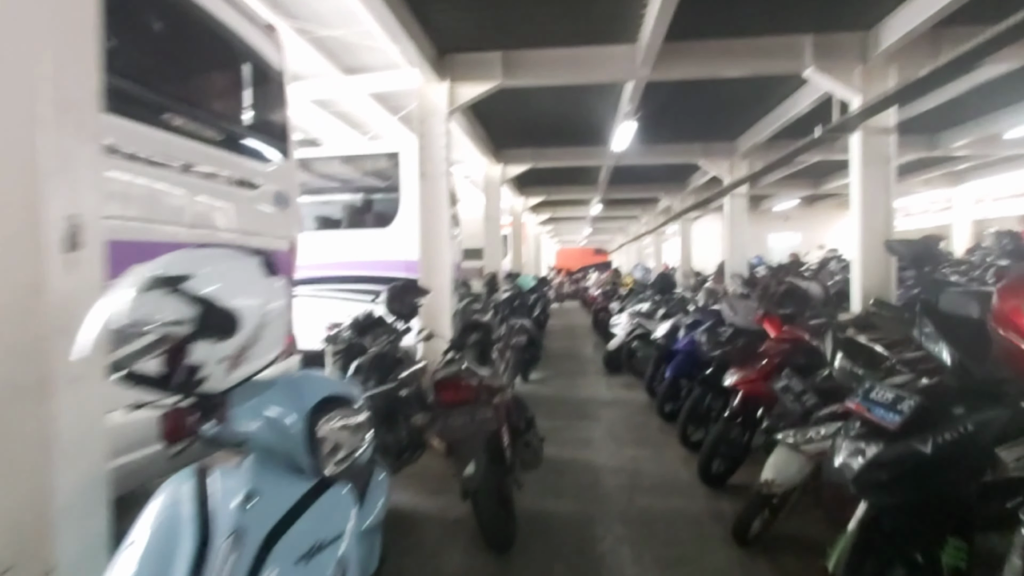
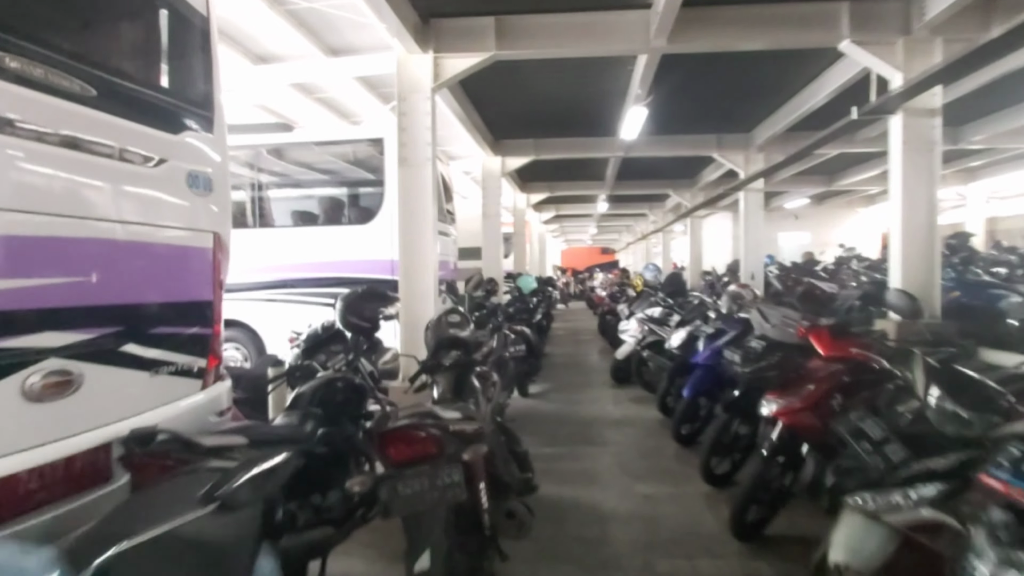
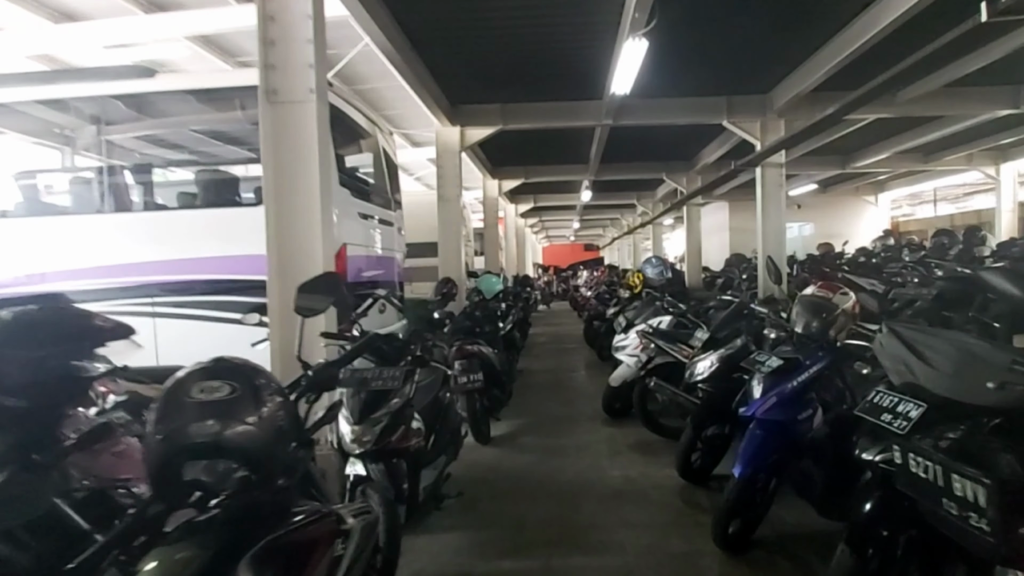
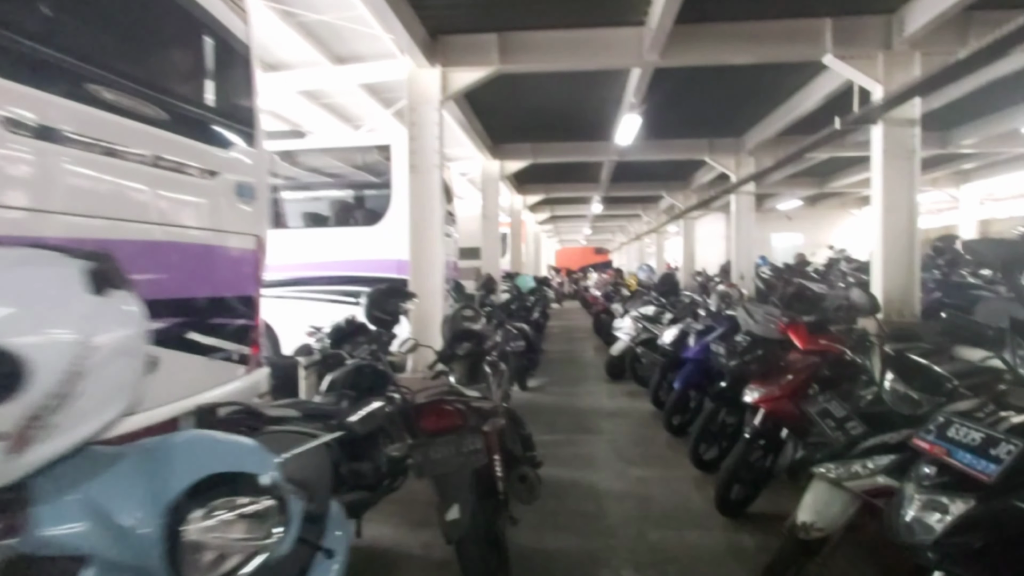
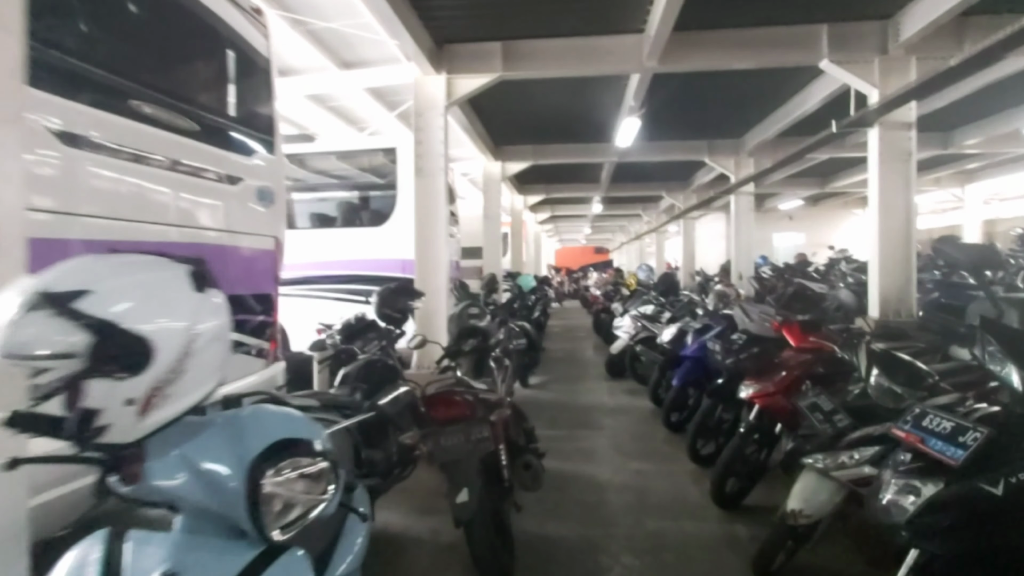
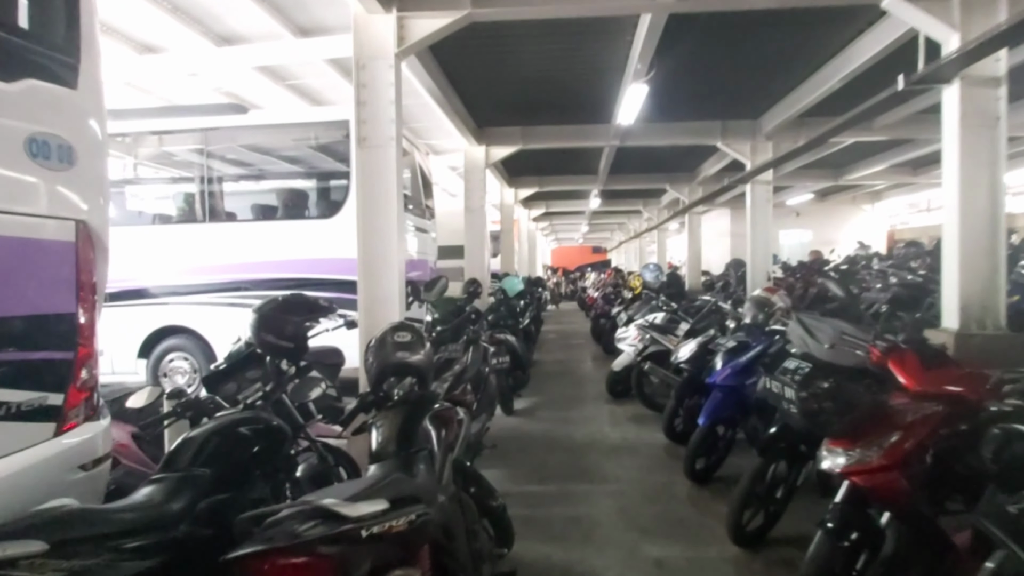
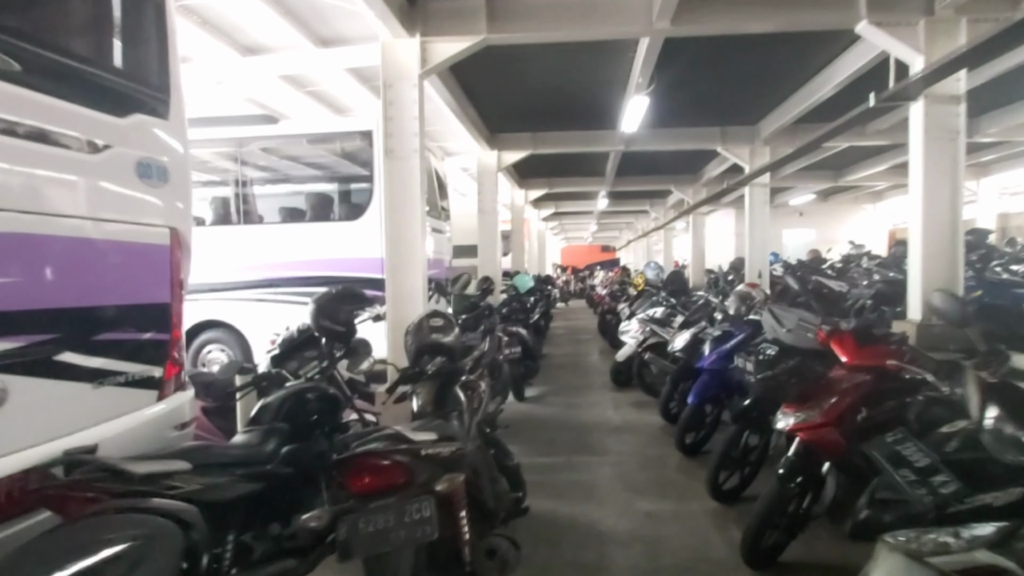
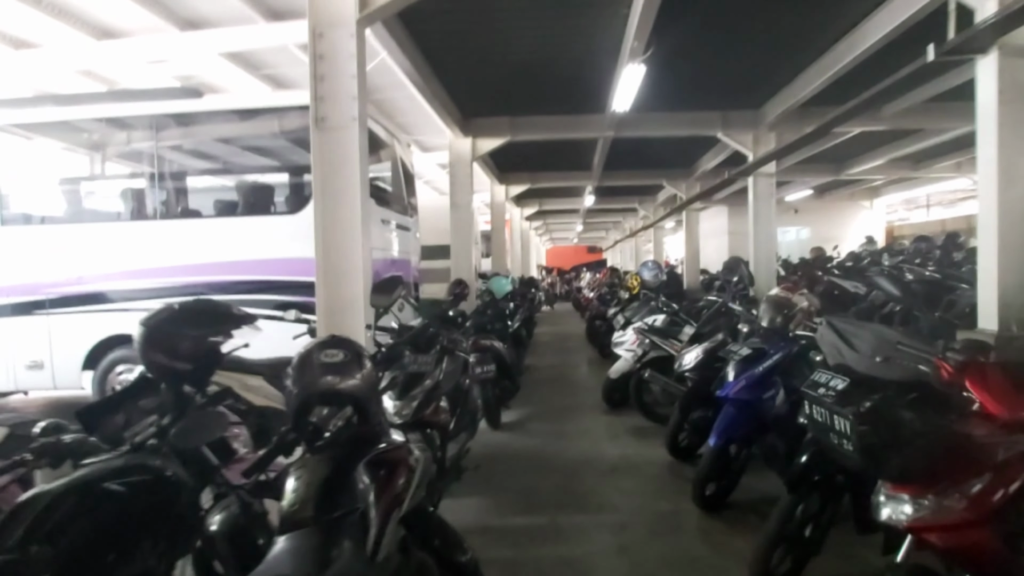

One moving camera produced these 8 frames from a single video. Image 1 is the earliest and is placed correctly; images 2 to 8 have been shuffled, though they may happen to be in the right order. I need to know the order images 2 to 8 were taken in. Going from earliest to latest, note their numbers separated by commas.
5, 4, 2, 7, 6, 8, 3
